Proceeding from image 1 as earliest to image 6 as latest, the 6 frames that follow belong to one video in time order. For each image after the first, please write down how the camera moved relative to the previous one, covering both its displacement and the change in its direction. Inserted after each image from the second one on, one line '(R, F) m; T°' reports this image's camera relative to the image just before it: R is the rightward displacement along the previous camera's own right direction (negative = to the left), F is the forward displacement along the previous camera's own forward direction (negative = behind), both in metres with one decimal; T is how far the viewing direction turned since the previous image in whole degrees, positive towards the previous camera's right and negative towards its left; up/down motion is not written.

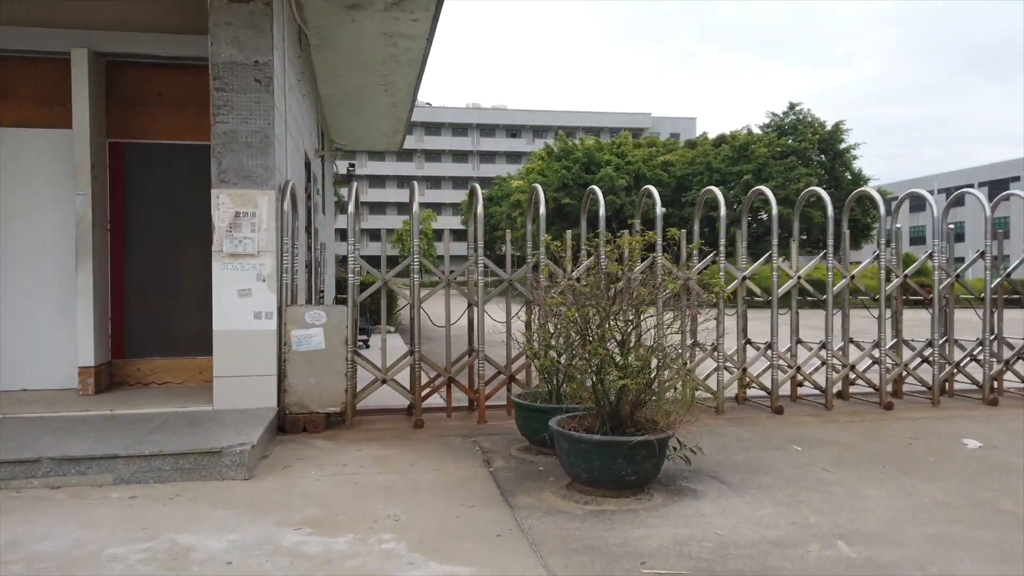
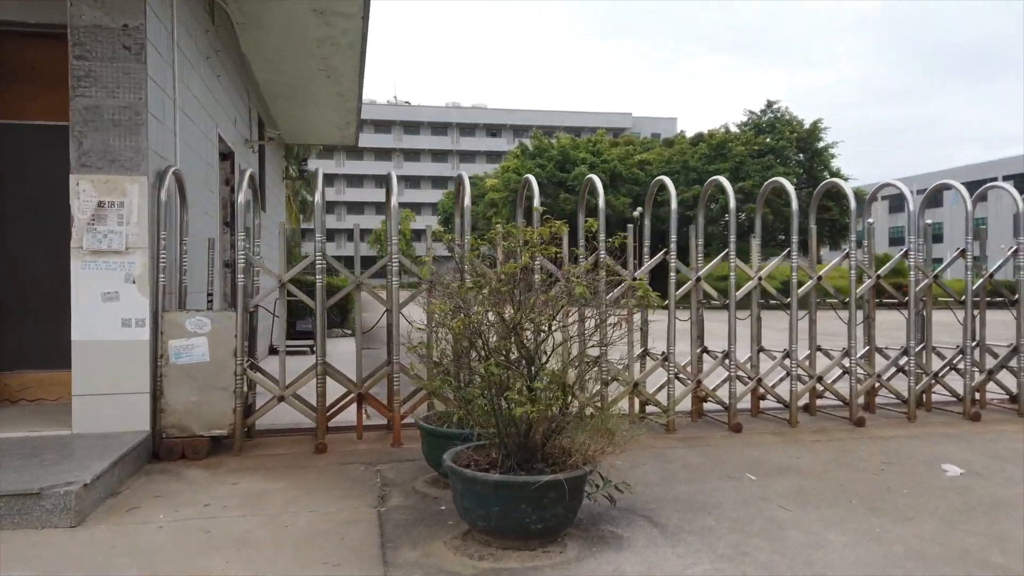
(+0.5, +0.8) m; +1°
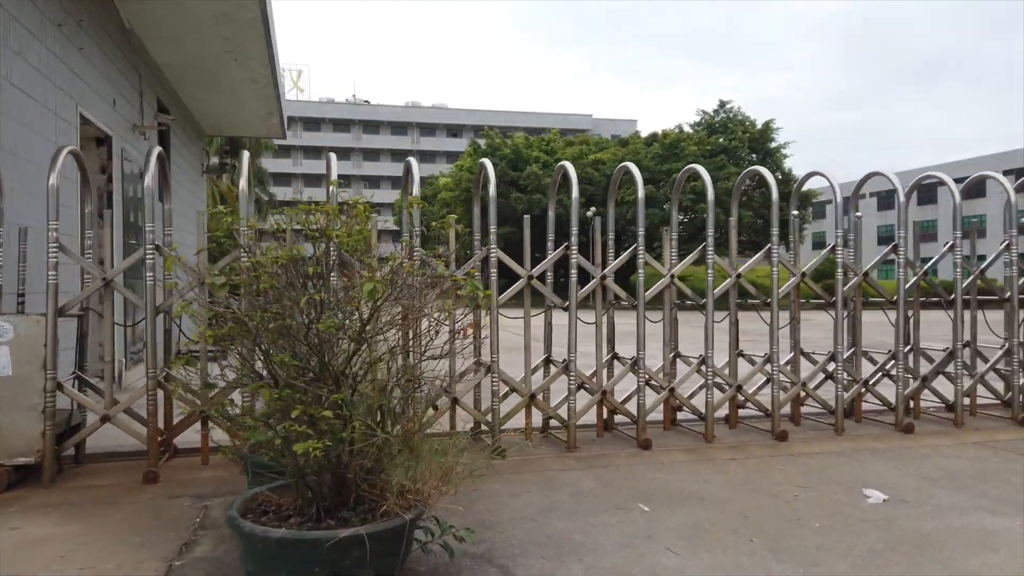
(+0.6, +0.8) m; +3°
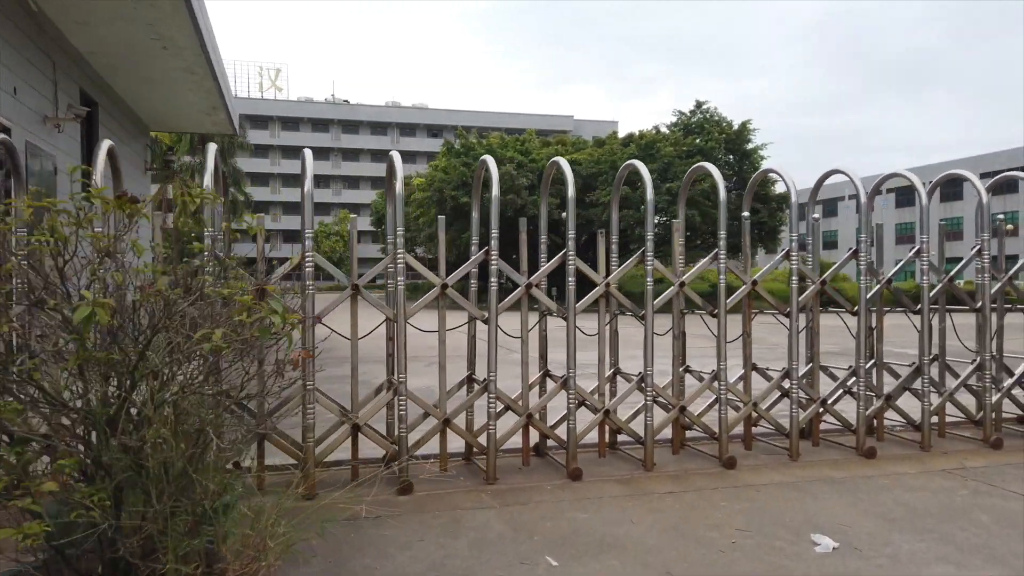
(+0.5, +0.6) m; +1°
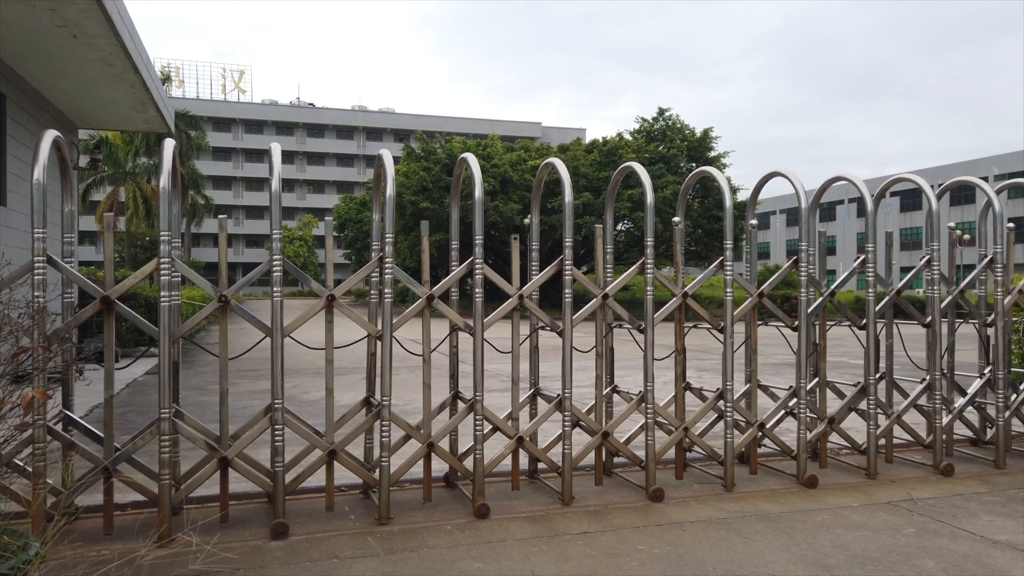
(+0.4, +0.6) m; +2°
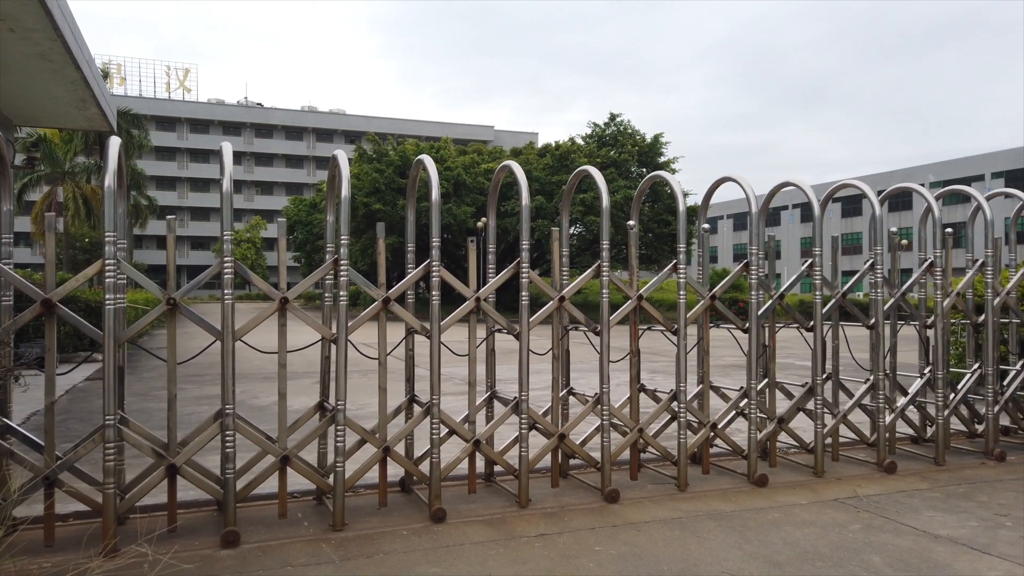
(0.0, 0.0) m; +4°
